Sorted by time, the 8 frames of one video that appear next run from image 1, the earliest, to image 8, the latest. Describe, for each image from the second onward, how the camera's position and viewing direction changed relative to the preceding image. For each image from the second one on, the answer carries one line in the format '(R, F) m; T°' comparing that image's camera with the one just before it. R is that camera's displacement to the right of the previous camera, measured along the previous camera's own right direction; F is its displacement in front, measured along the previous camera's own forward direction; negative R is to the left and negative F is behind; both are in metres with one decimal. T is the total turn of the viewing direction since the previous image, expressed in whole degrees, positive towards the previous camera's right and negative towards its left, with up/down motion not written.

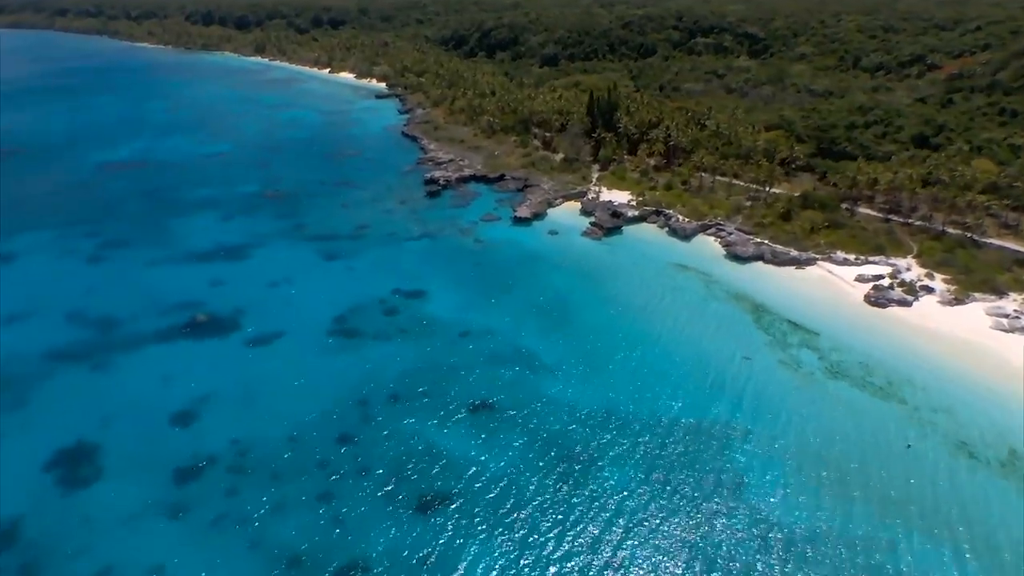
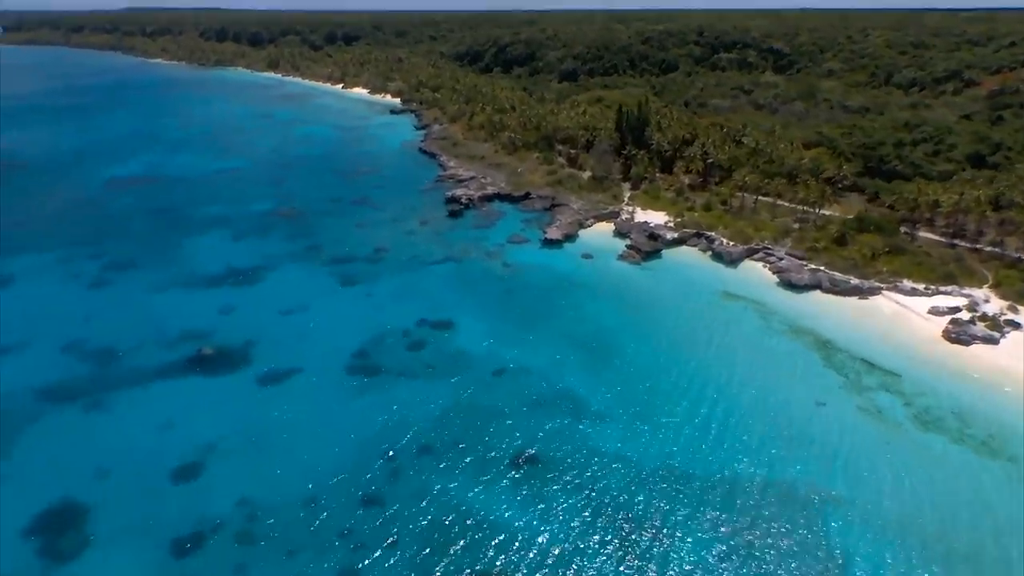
(-1.8, +3.6) m; -1°
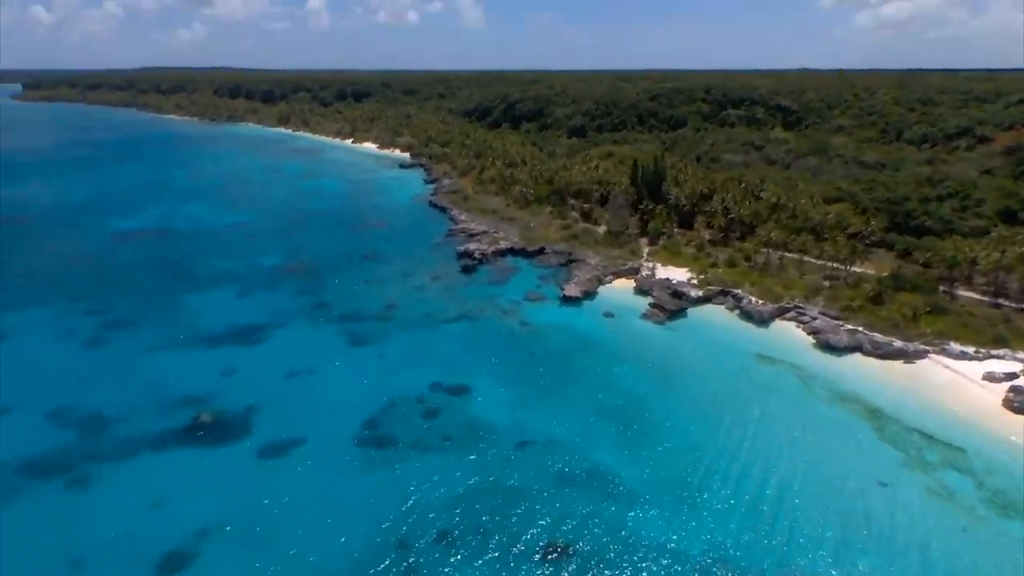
(-1.1, +2.3) m; 0°
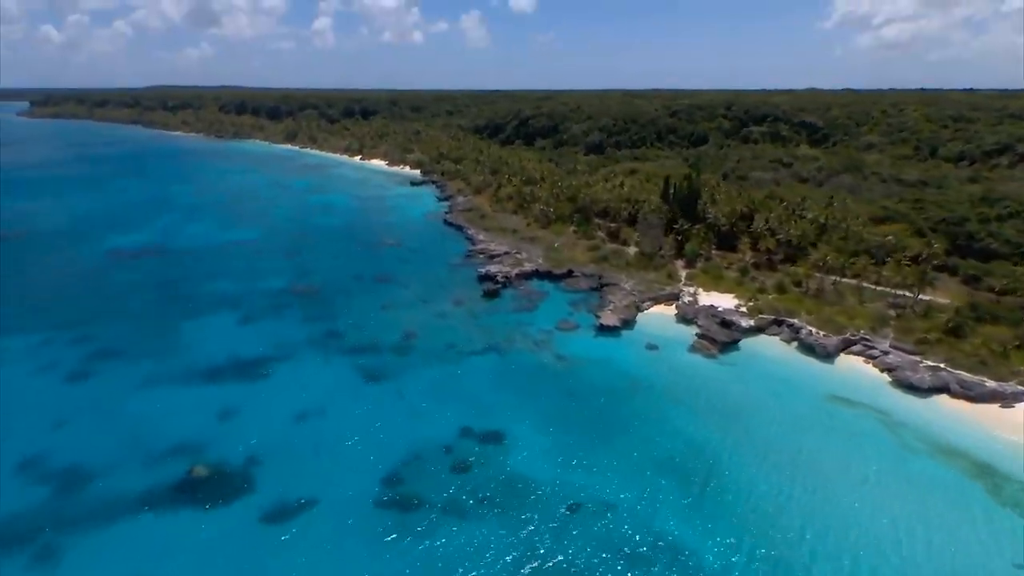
(-2.0, +4.4) m; 0°
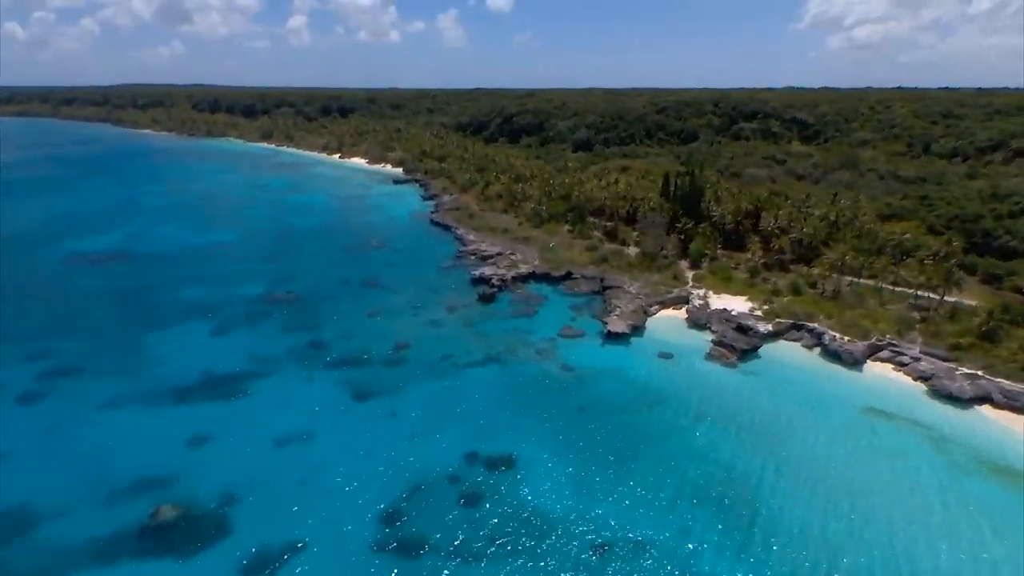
(-1.4, +3.4) m; +2°
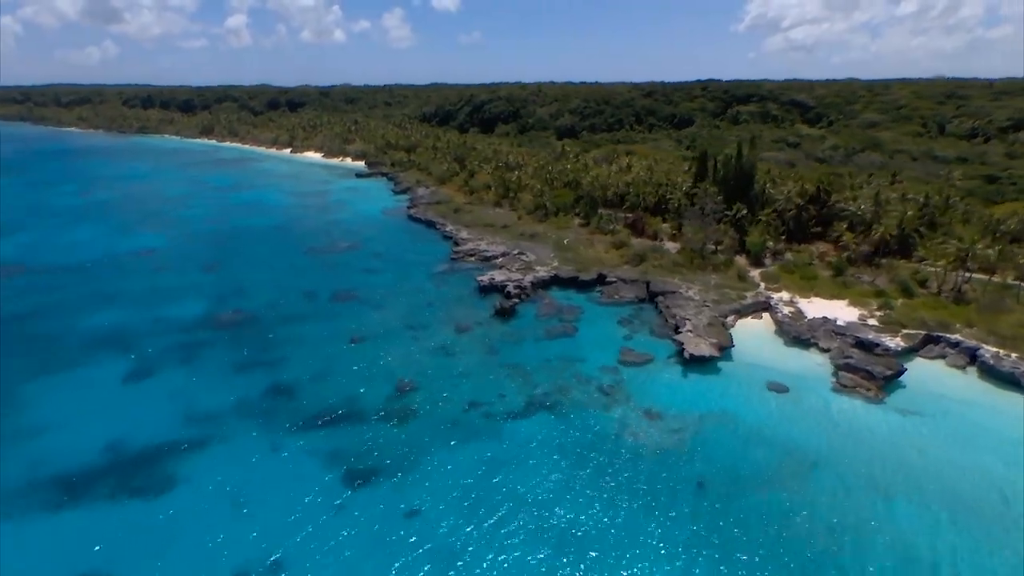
(-4.2, +11.4) m; +4°
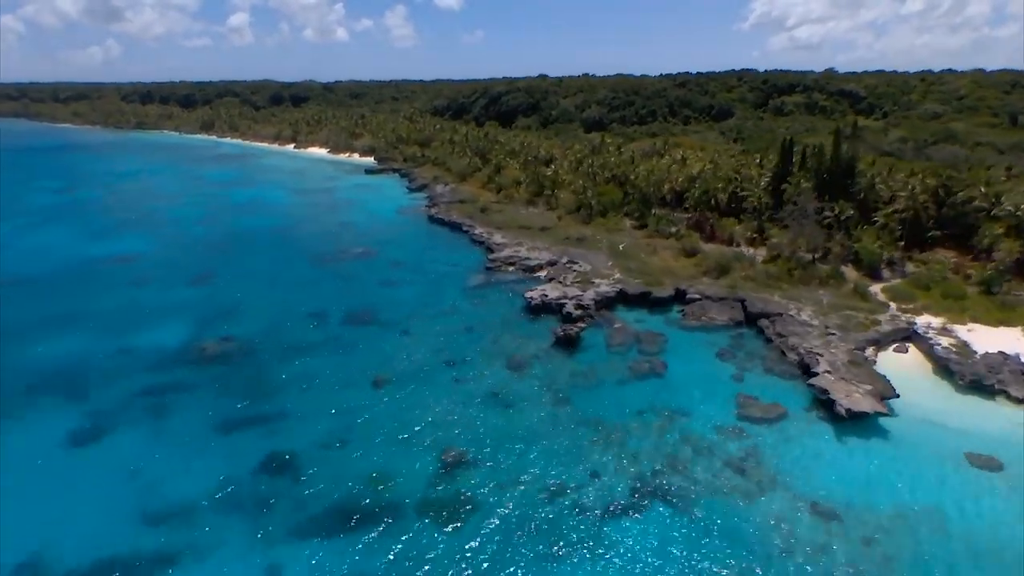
(-2.9, +8.0) m; 0°
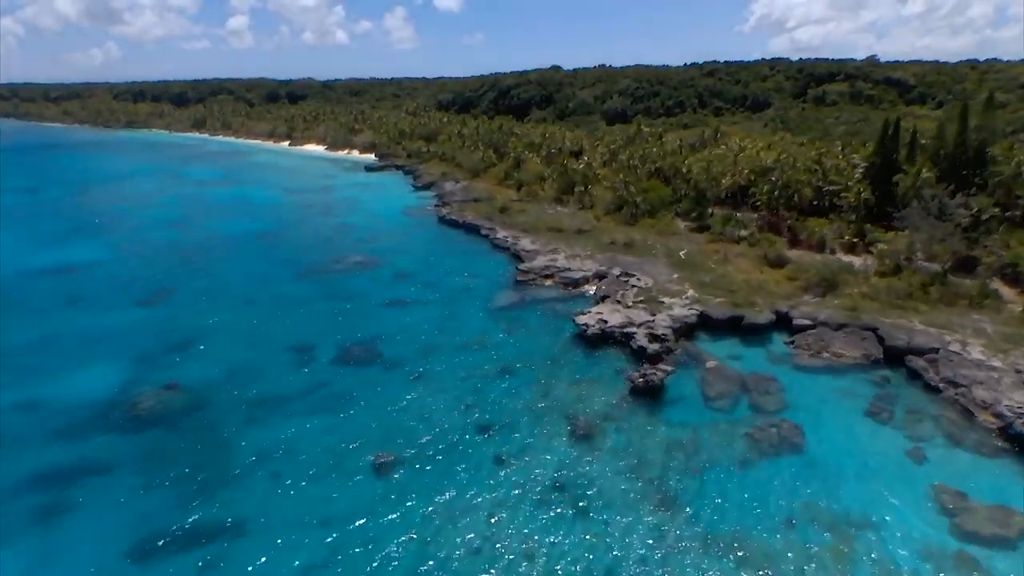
(-1.9, +8.1) m; 0°
